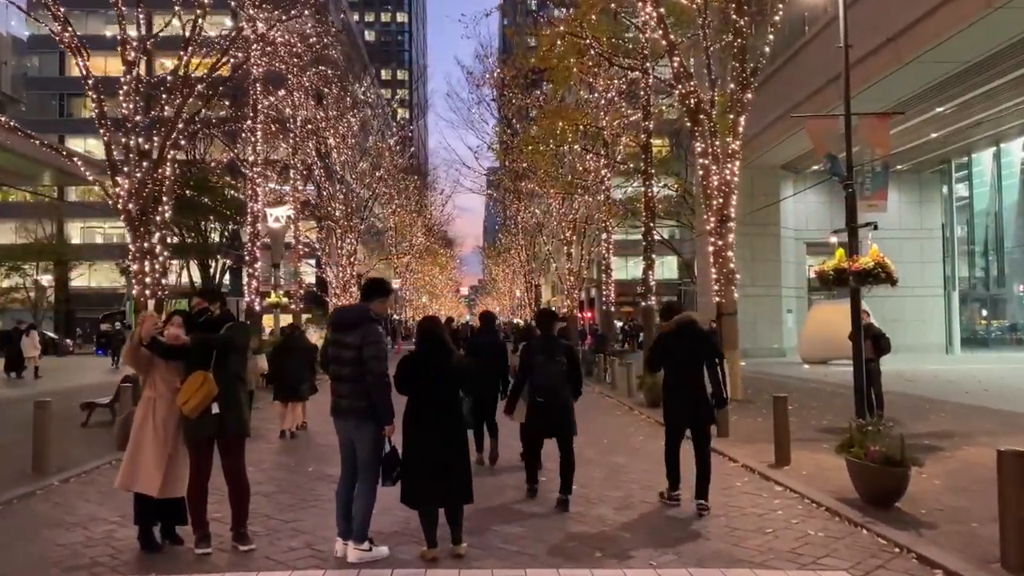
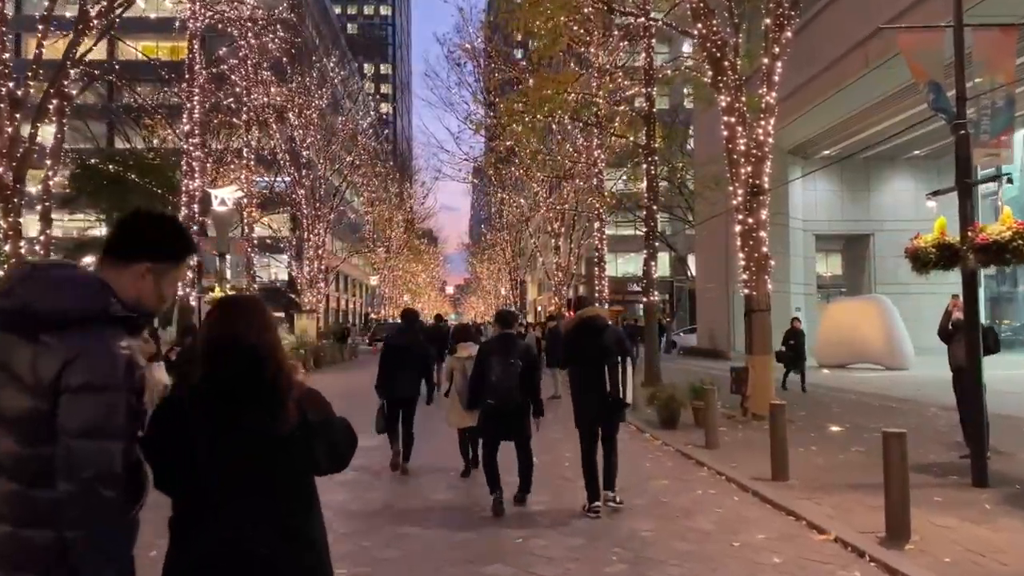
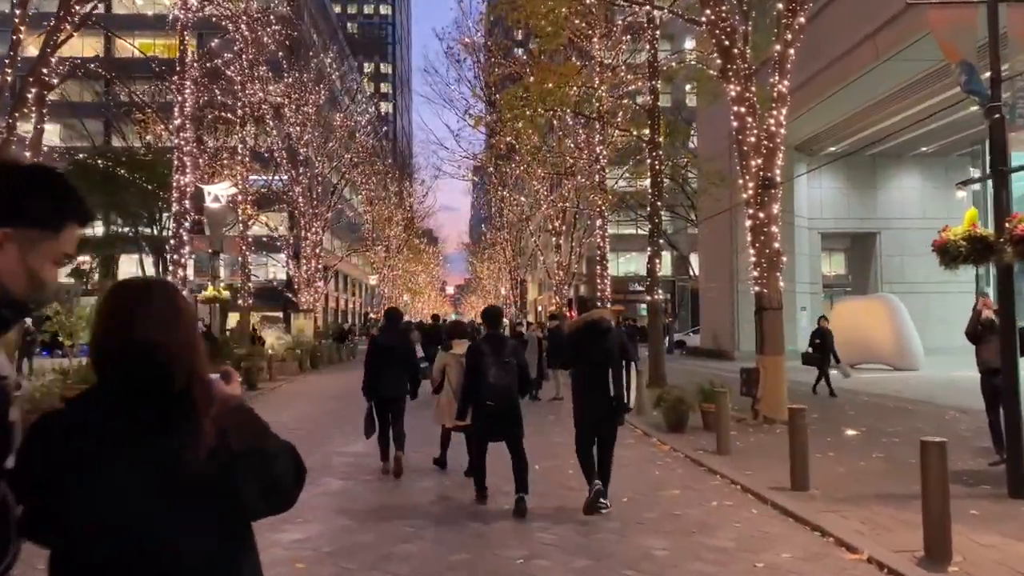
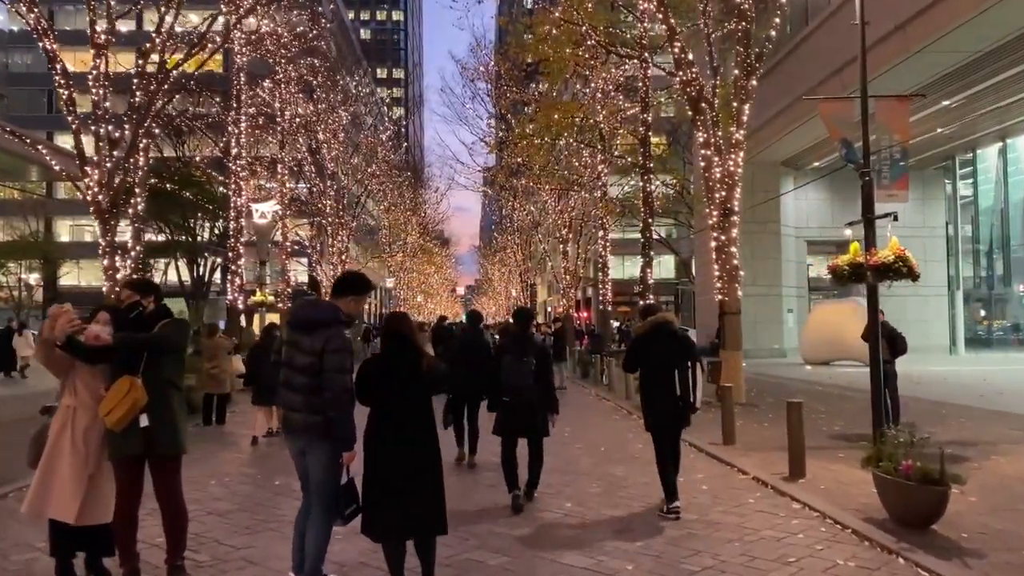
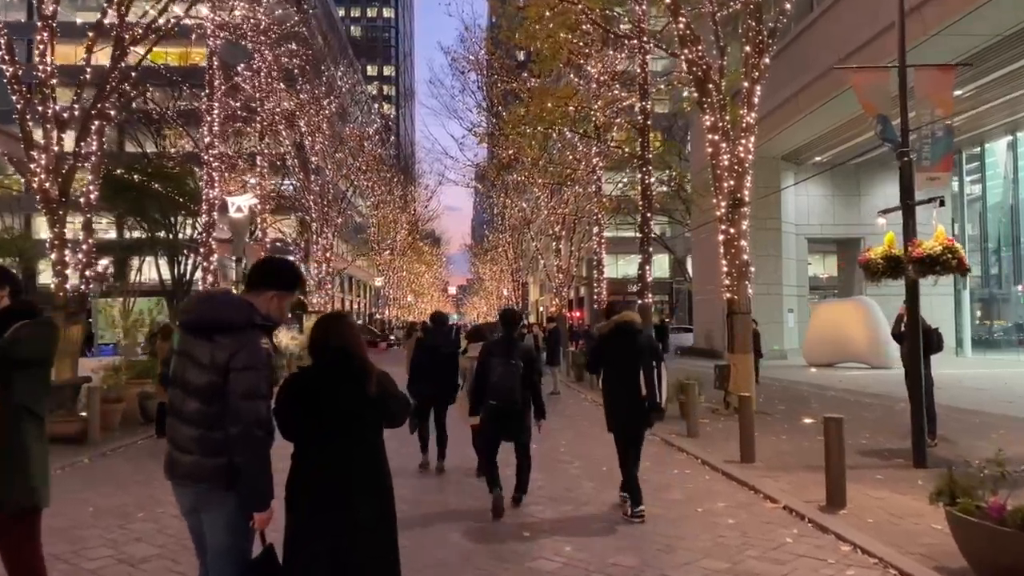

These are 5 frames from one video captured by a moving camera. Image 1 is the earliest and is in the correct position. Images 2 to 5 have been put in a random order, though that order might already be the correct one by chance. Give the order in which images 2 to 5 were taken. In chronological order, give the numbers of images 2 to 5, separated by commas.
4, 5, 2, 3
